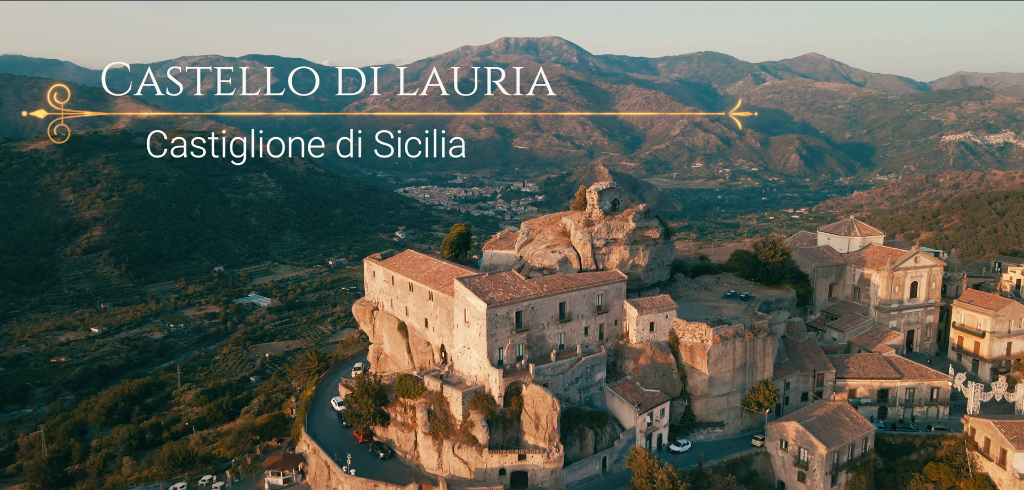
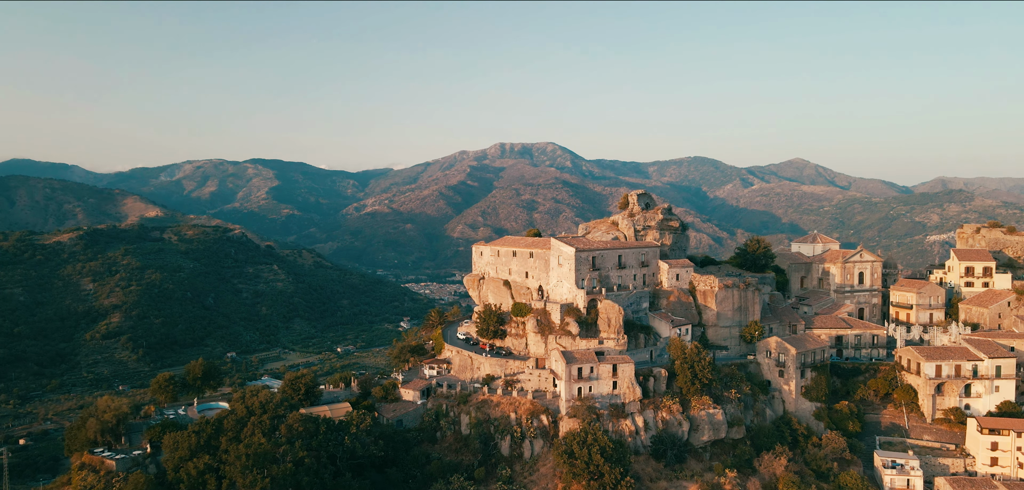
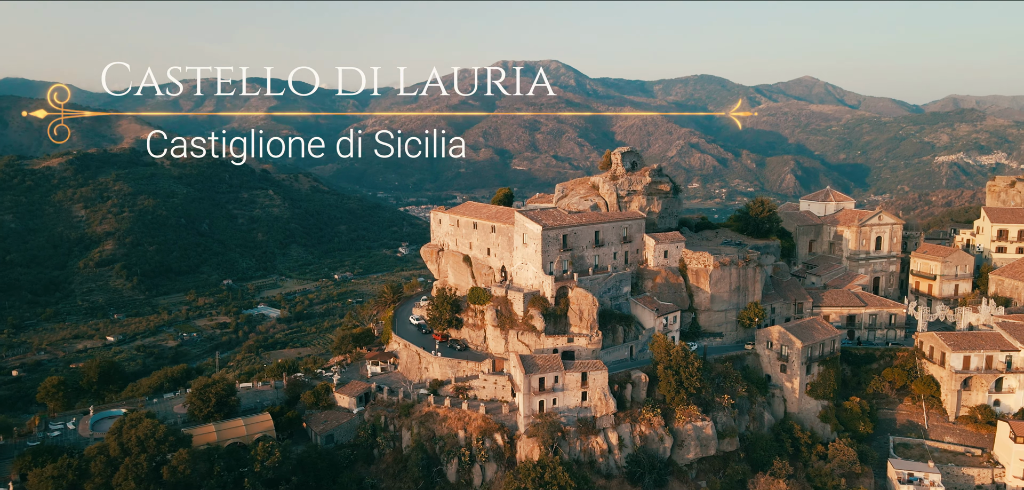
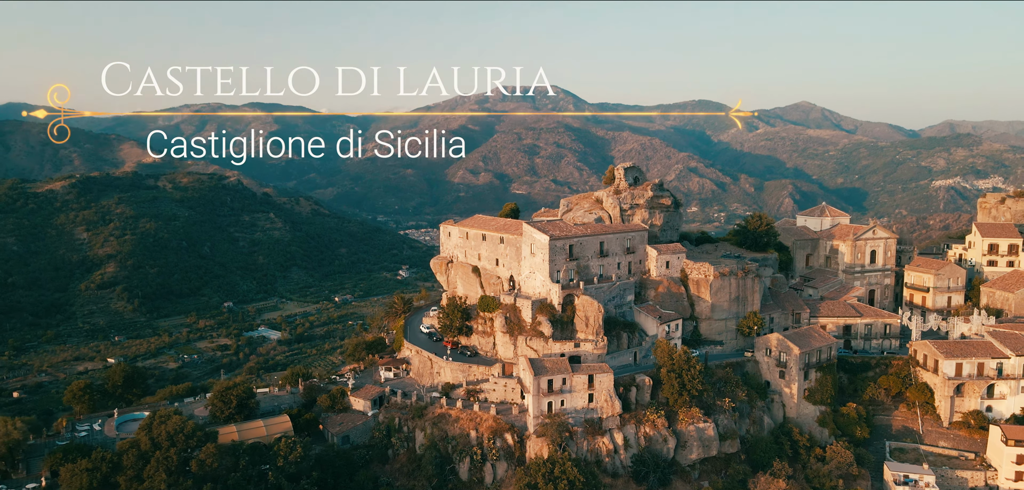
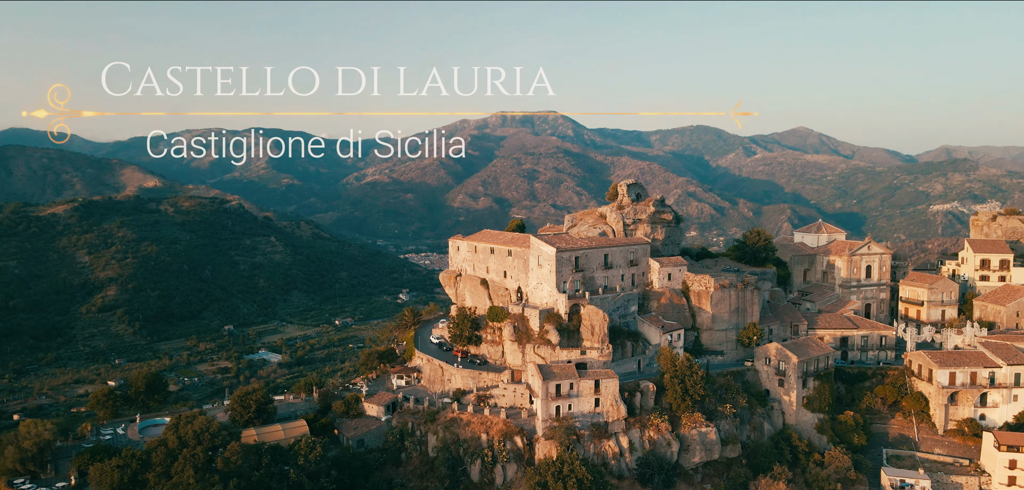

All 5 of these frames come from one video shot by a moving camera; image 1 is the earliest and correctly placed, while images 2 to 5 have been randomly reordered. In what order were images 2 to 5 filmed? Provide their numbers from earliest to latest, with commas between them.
3, 4, 5, 2
